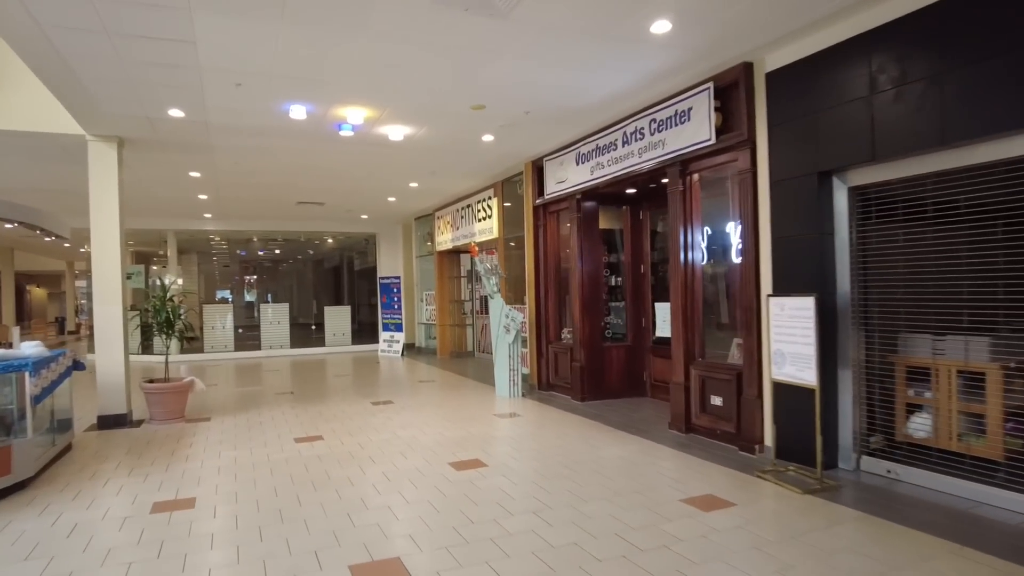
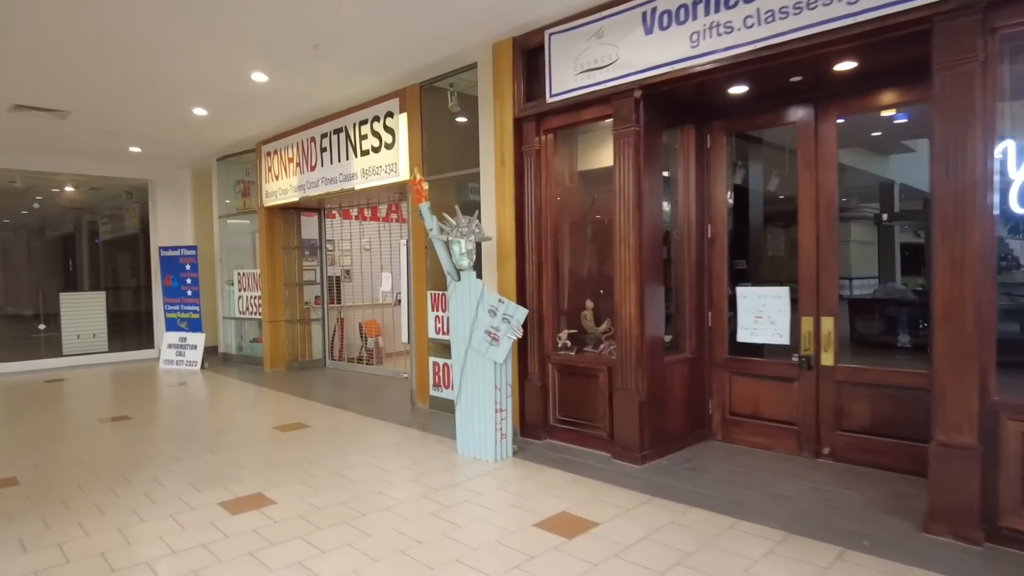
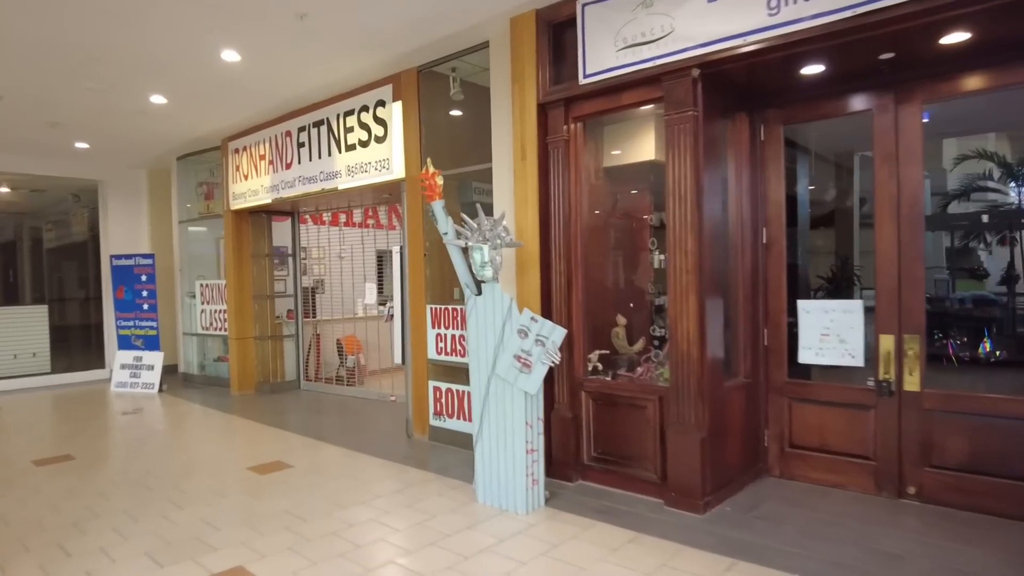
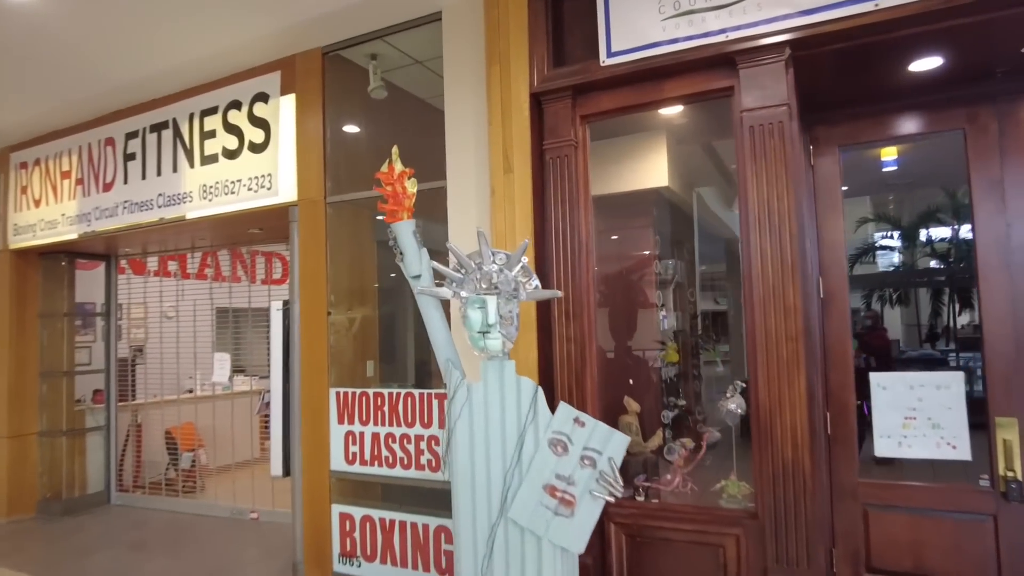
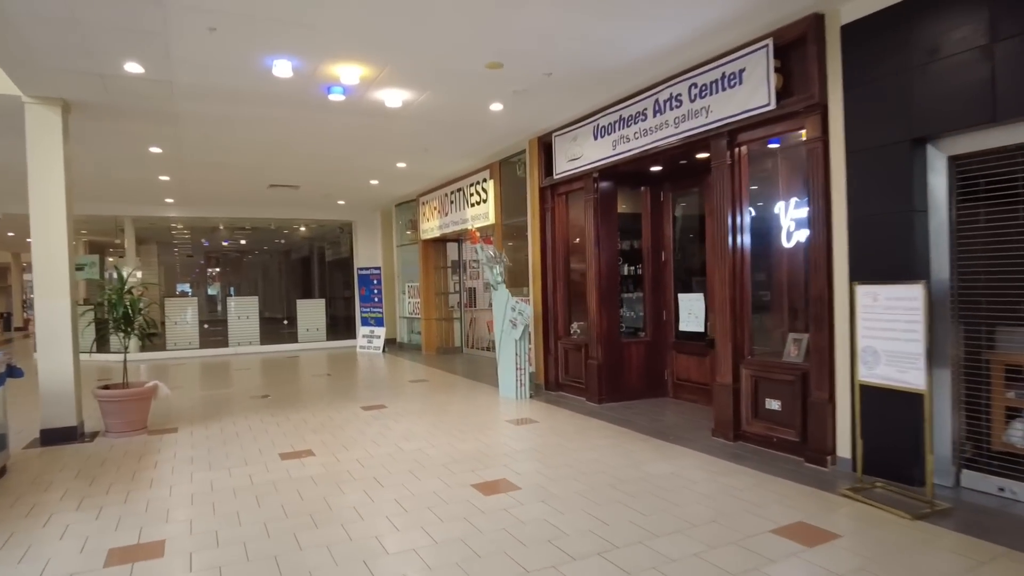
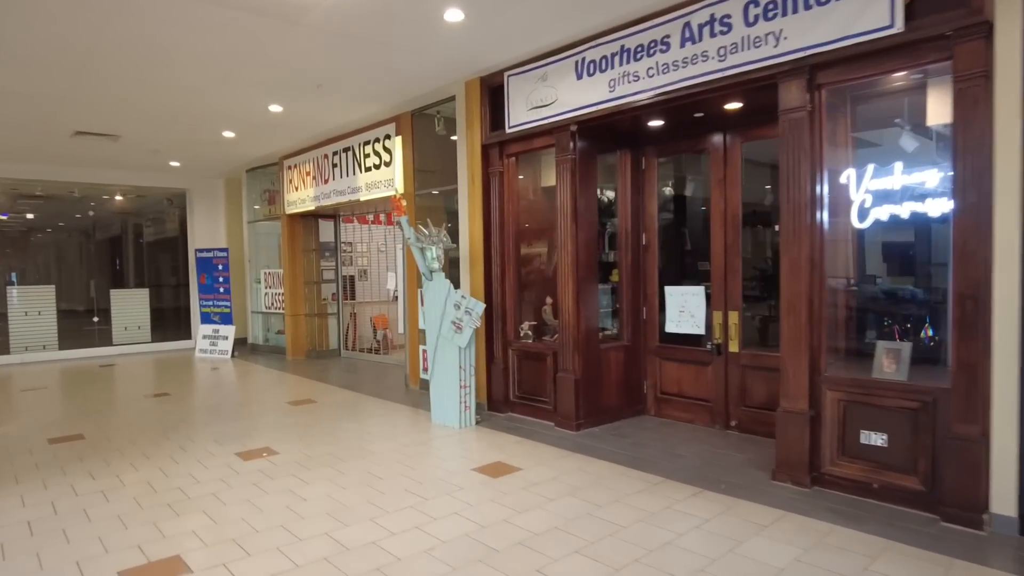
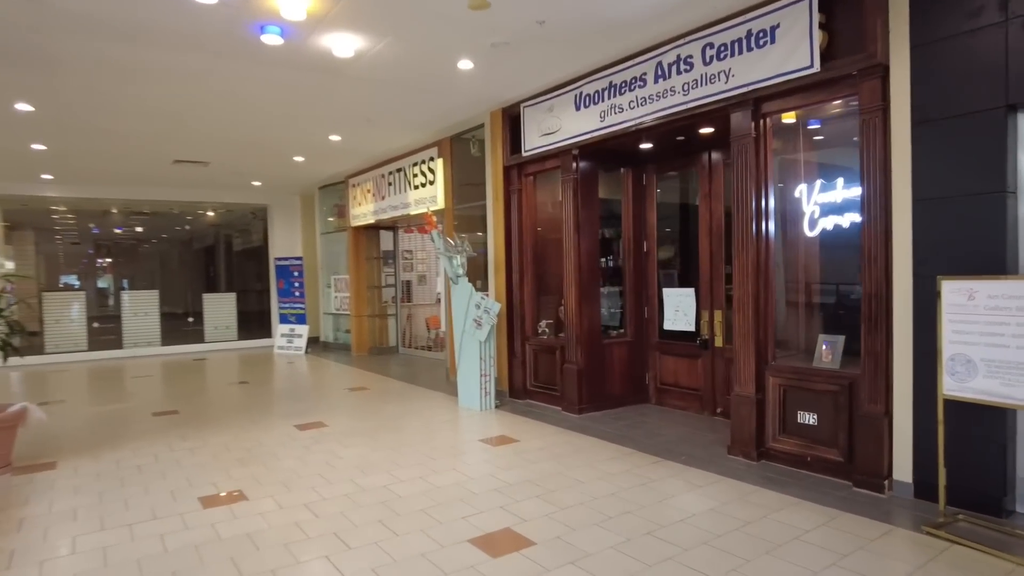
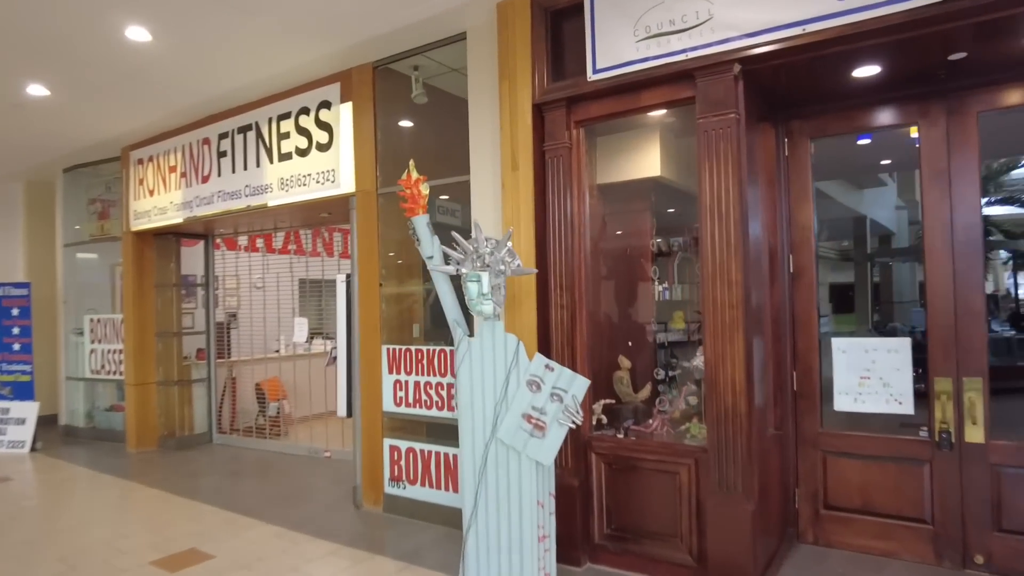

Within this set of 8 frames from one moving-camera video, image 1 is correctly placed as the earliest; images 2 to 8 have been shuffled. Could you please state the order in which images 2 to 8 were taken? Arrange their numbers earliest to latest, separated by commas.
5, 7, 6, 2, 3, 8, 4
